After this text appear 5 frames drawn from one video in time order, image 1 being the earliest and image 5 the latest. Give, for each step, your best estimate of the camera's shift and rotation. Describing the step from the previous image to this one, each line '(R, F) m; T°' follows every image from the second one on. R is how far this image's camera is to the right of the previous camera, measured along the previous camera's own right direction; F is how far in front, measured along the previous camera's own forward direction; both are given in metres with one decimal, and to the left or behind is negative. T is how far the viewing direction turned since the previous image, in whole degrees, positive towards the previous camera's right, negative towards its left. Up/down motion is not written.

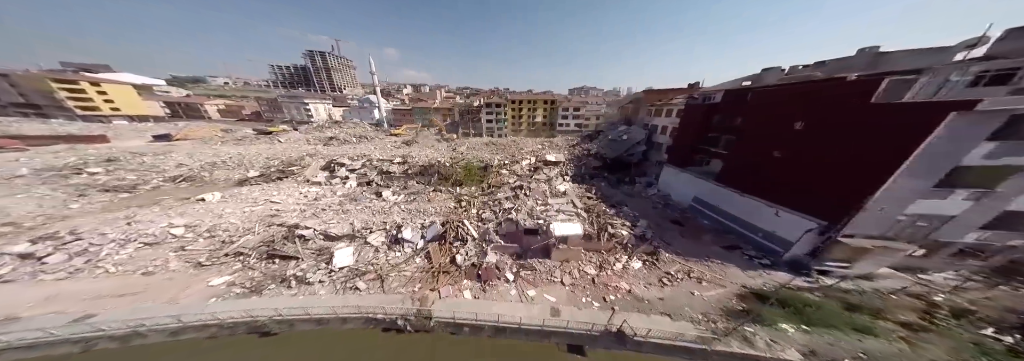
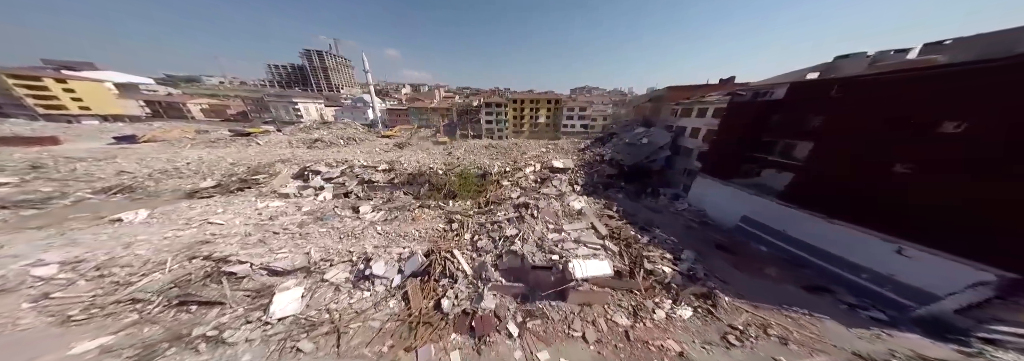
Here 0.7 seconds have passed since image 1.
(-0.1, +1.2) m; 0°
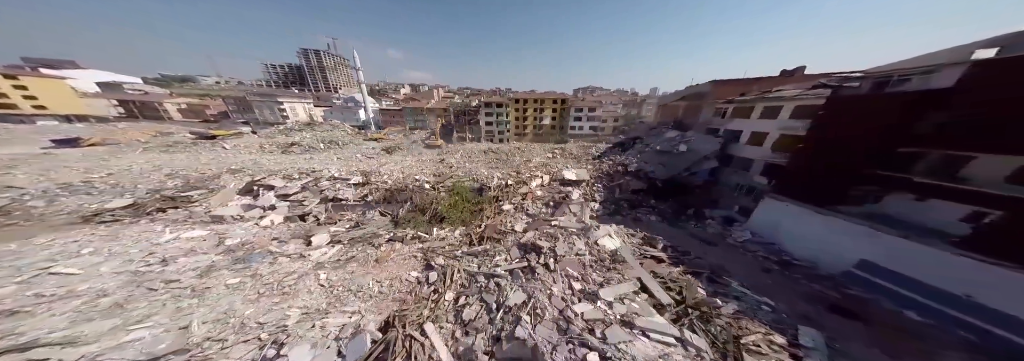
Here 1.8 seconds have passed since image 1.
(-0.1, +1.6) m; 0°
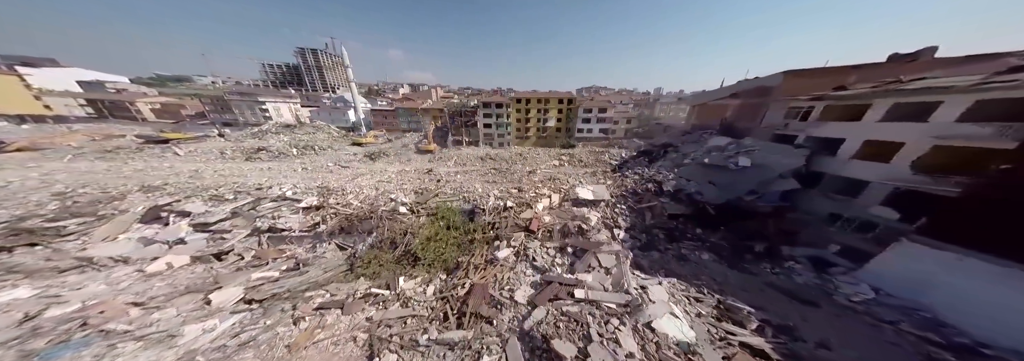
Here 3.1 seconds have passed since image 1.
(0.0, +1.6) m; 0°
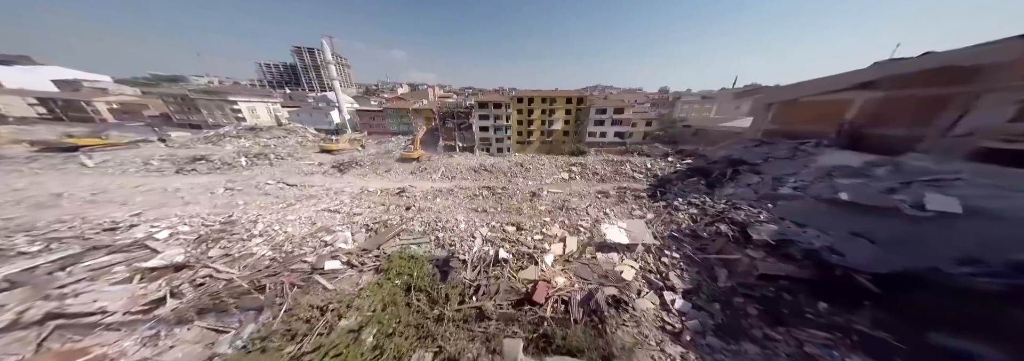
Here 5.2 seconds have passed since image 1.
(+0.2, +2.0) m; -1°
